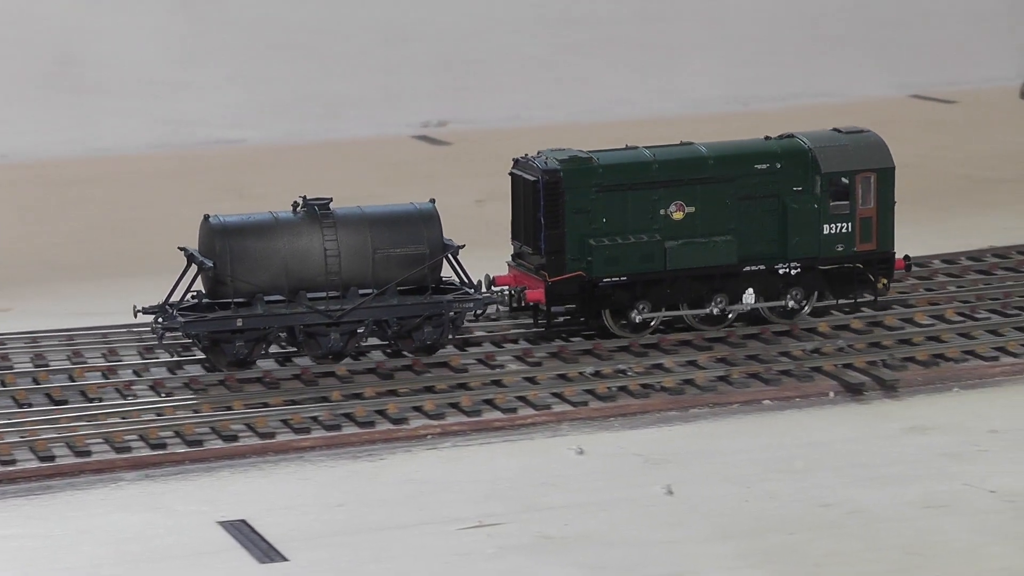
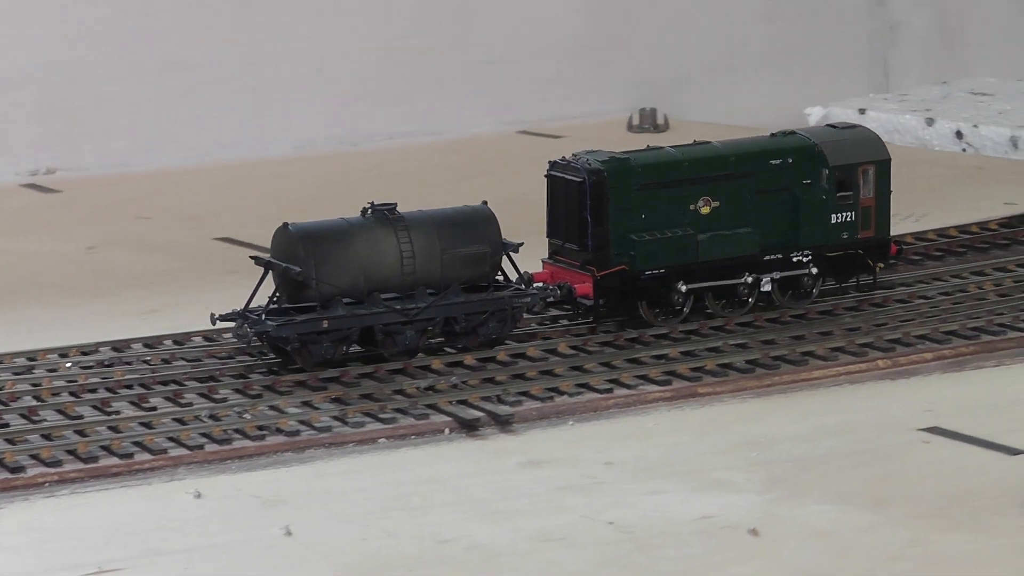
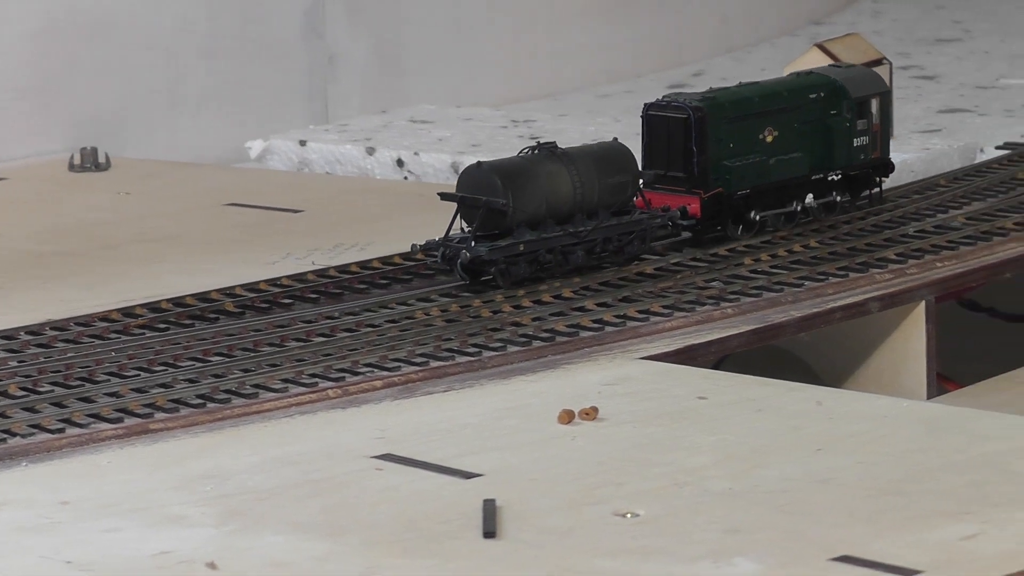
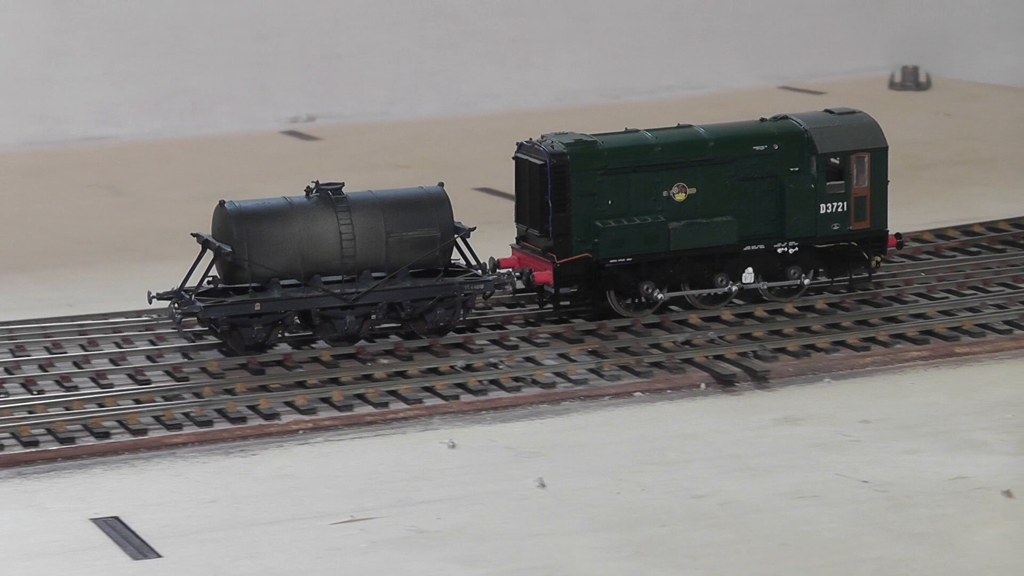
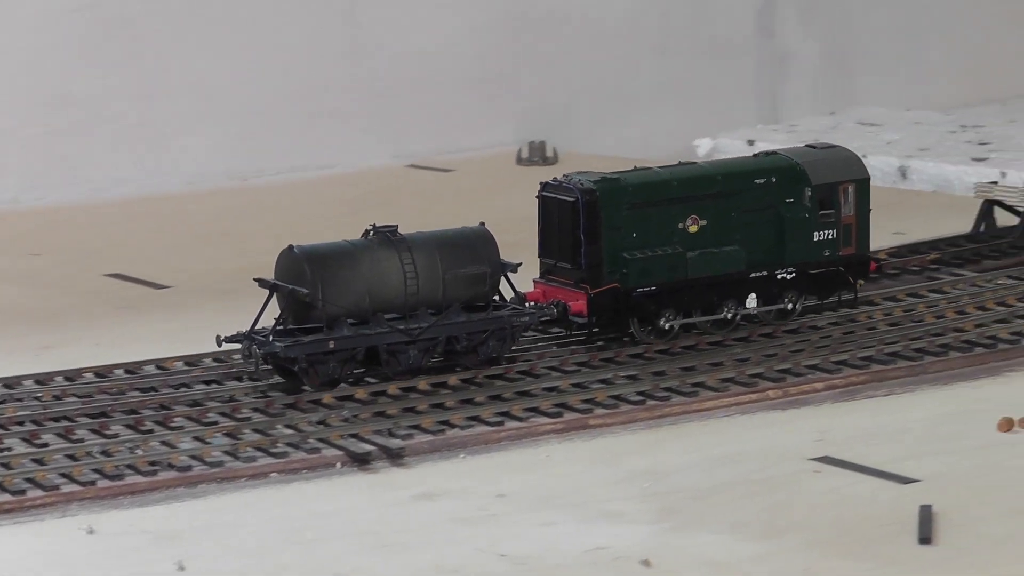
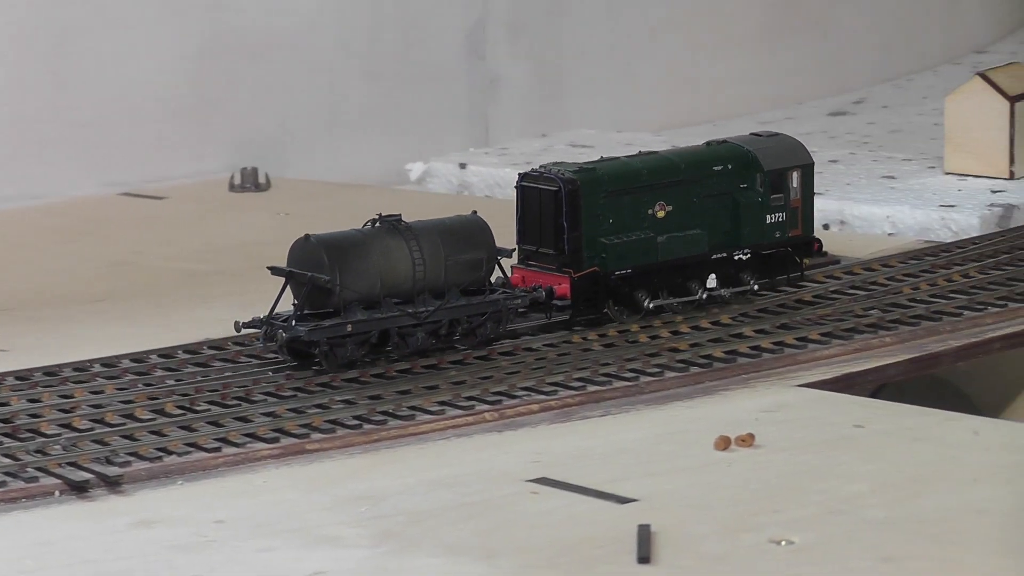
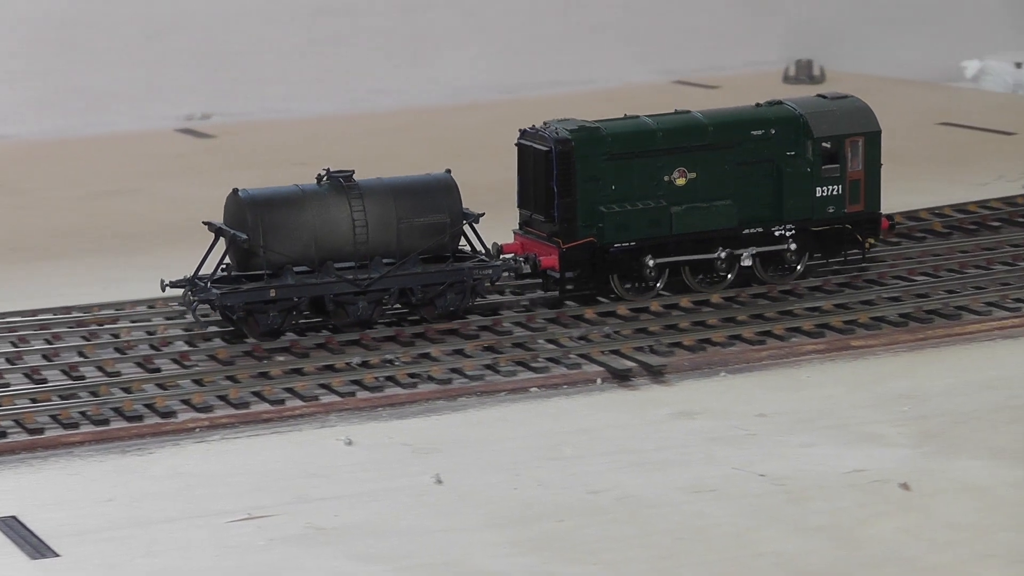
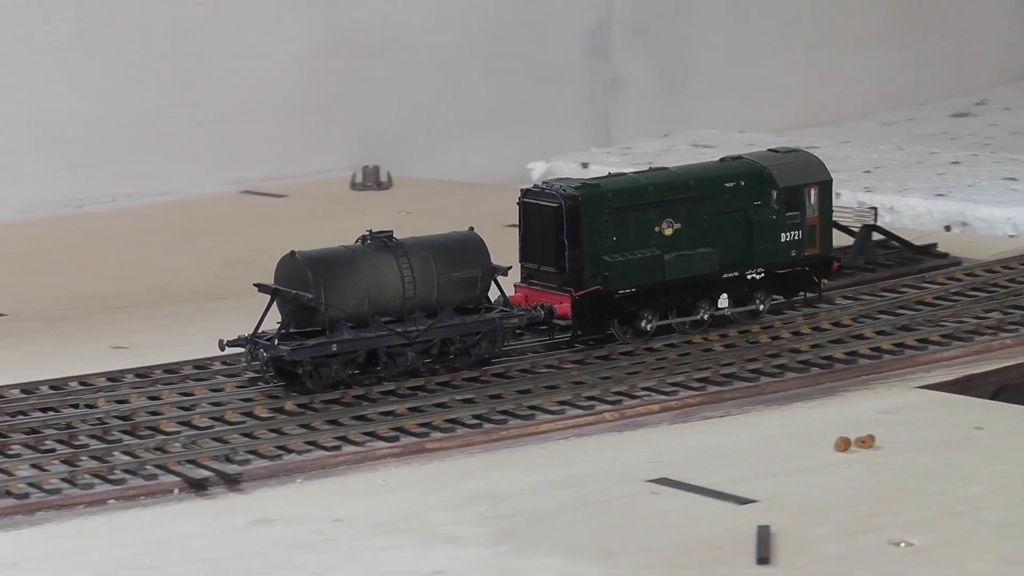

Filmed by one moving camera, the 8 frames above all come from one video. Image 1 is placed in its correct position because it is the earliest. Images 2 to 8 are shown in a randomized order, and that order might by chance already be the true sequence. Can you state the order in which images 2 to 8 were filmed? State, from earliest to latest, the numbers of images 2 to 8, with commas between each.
4, 7, 2, 5, 8, 6, 3
